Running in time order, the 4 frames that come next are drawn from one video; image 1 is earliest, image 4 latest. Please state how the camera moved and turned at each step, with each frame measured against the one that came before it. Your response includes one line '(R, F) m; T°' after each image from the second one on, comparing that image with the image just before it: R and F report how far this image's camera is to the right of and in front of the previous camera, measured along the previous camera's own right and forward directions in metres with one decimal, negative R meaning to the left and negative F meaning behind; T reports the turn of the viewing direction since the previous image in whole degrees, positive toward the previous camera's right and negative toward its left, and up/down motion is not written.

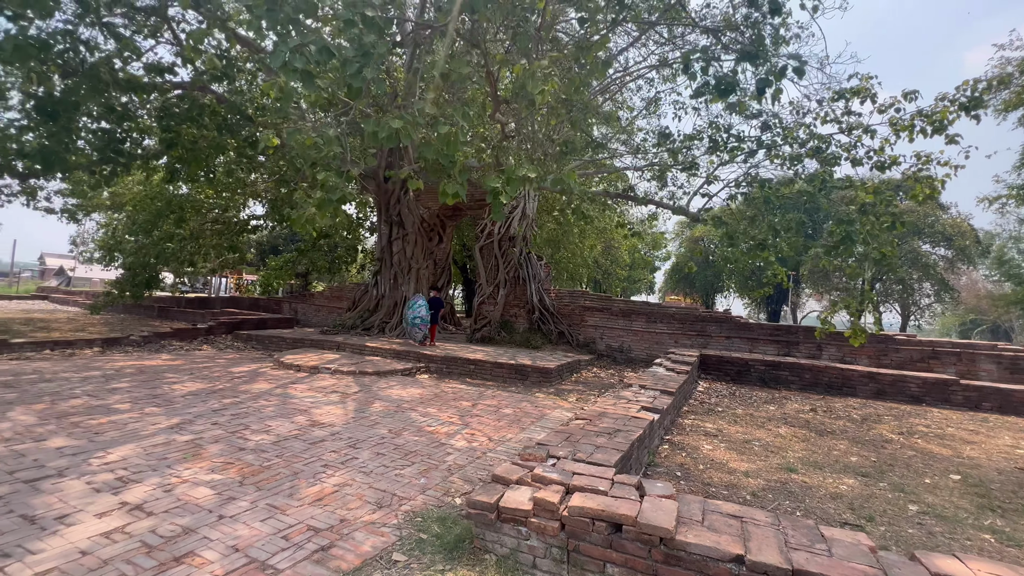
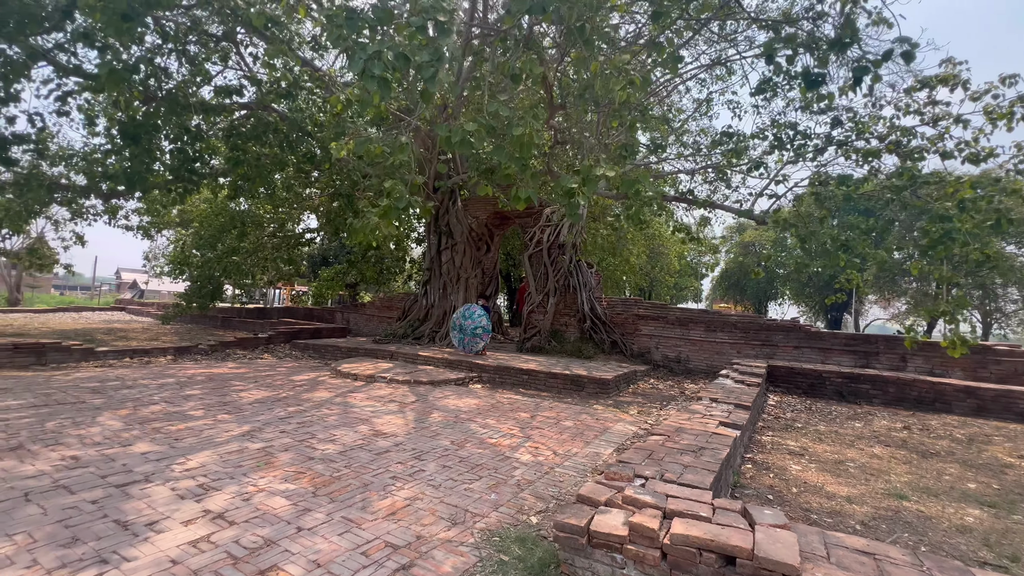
(-0.2, +0.1) m; -5°
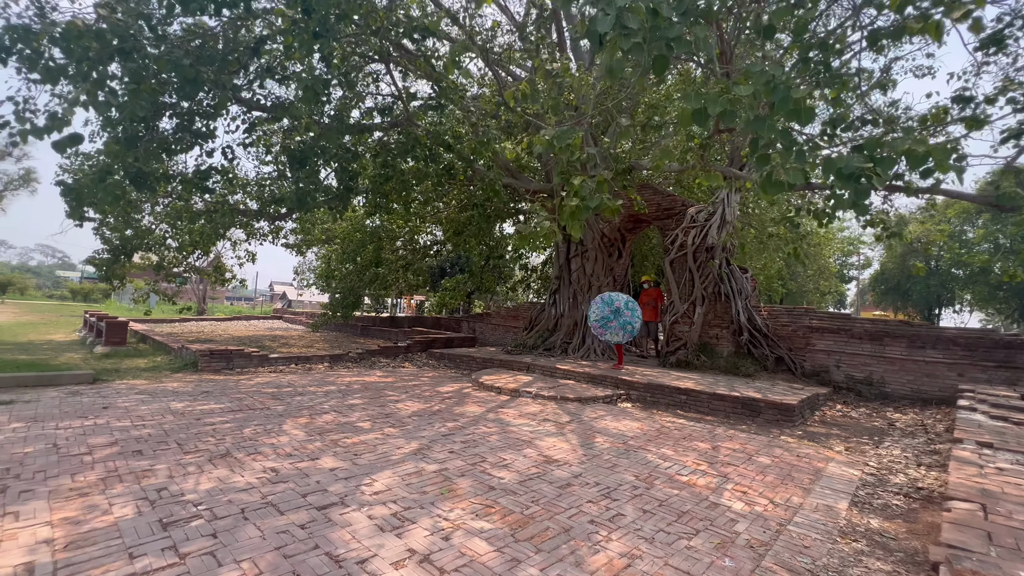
(-0.7, +0.4) m; -13°
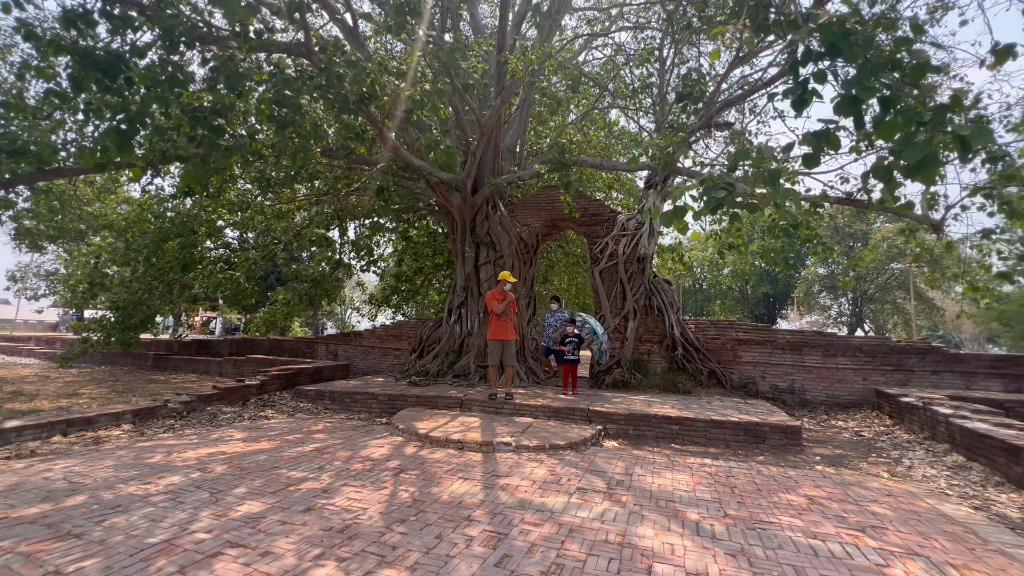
(-1.6, +2.1) m; +23°
